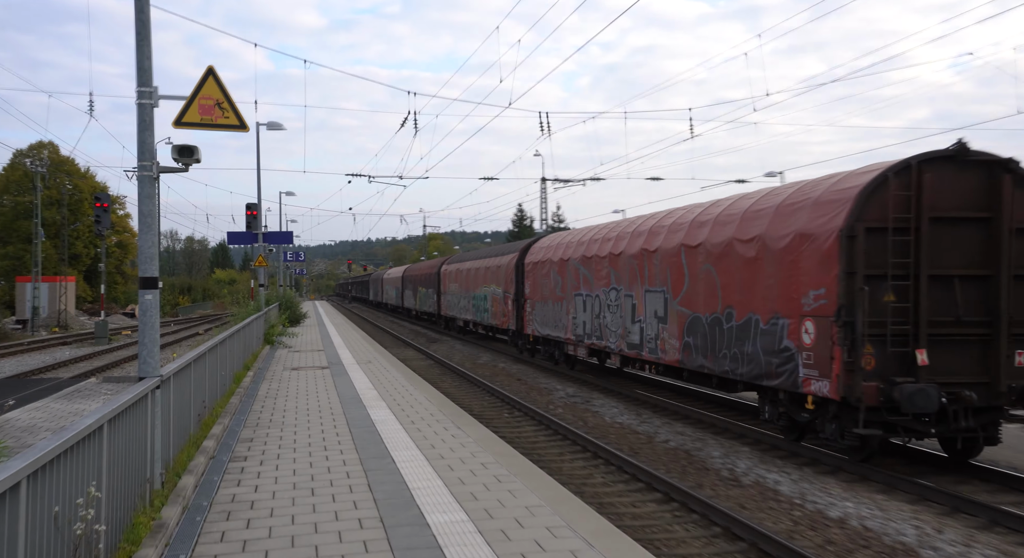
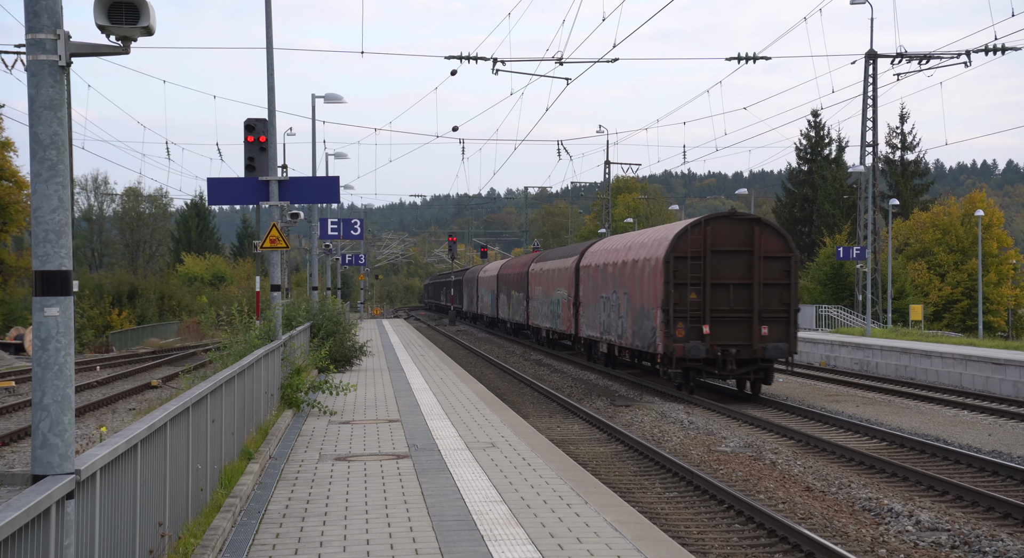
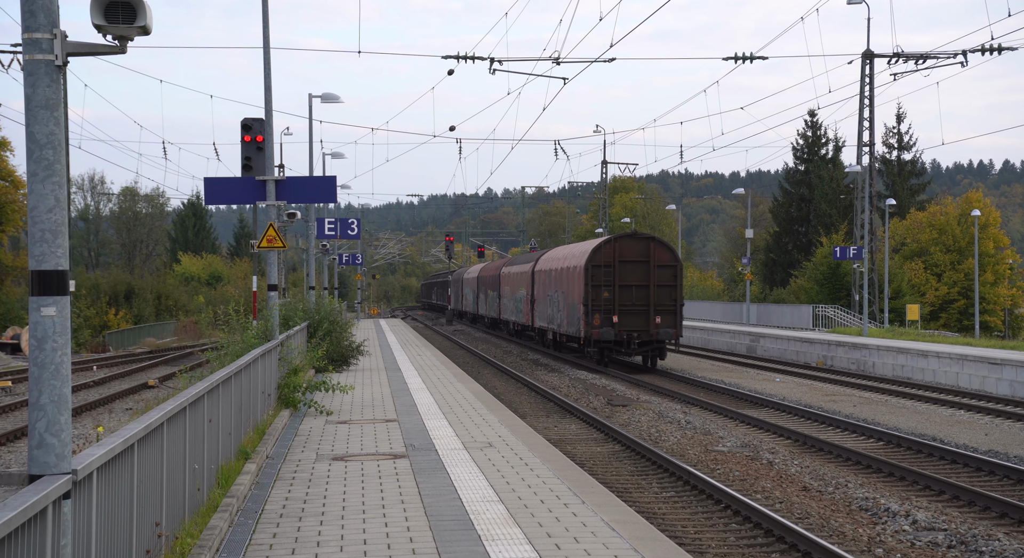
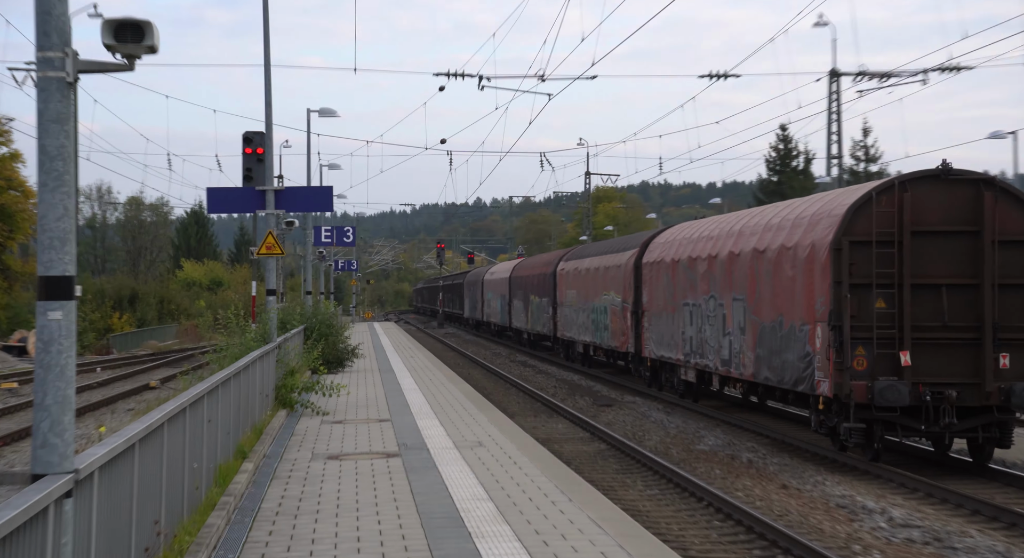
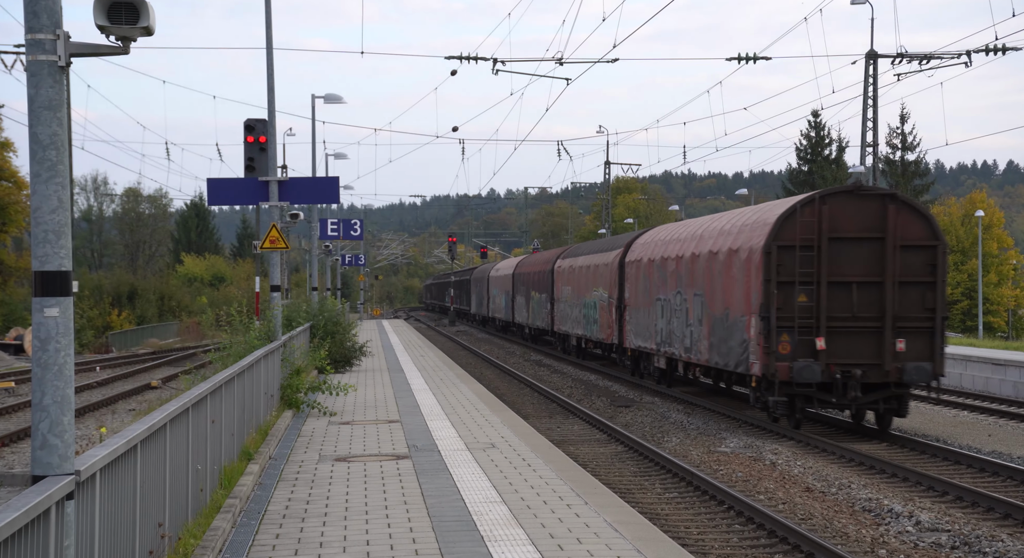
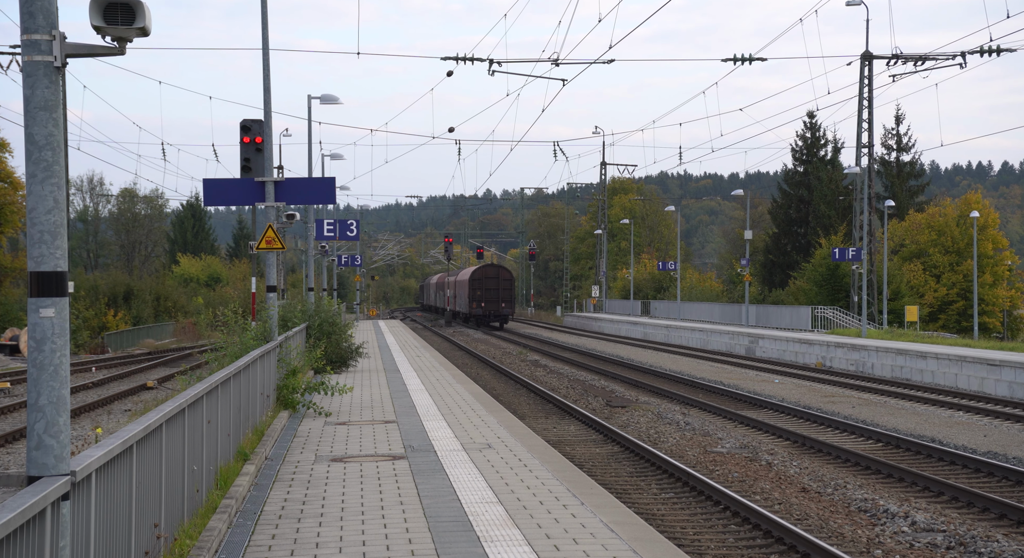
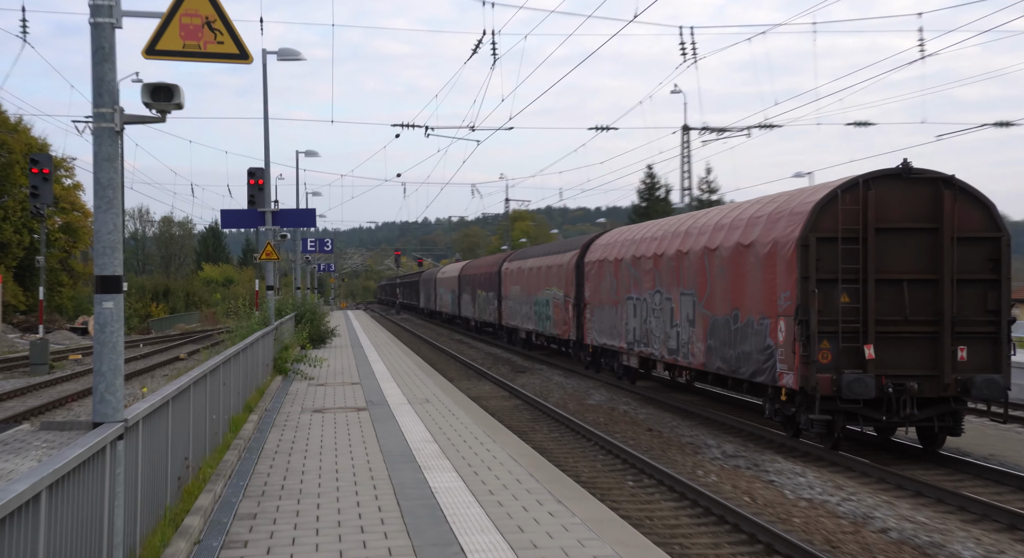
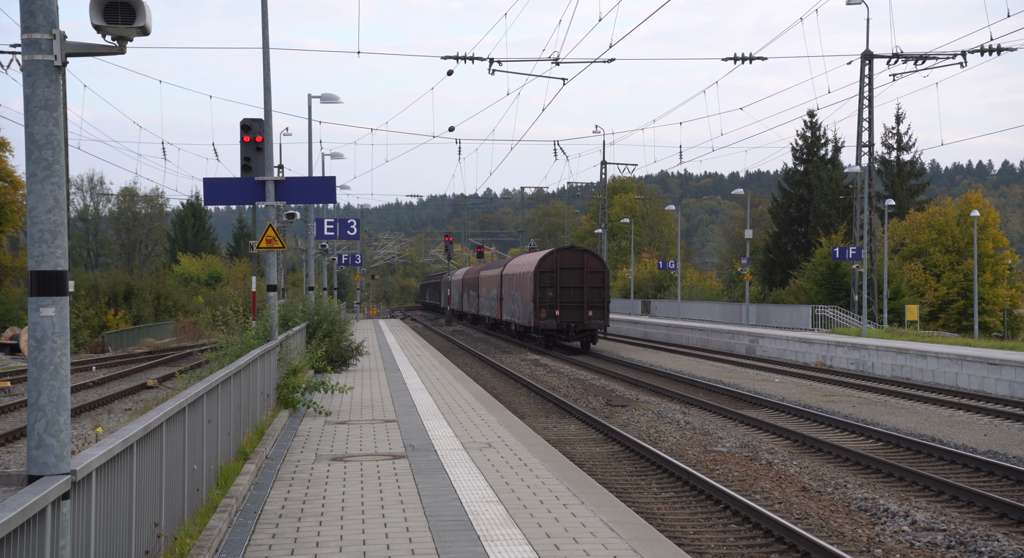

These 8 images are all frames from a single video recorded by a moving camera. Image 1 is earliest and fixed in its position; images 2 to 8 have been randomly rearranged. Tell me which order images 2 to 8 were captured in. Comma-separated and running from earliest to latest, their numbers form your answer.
7, 4, 5, 2, 3, 8, 6
